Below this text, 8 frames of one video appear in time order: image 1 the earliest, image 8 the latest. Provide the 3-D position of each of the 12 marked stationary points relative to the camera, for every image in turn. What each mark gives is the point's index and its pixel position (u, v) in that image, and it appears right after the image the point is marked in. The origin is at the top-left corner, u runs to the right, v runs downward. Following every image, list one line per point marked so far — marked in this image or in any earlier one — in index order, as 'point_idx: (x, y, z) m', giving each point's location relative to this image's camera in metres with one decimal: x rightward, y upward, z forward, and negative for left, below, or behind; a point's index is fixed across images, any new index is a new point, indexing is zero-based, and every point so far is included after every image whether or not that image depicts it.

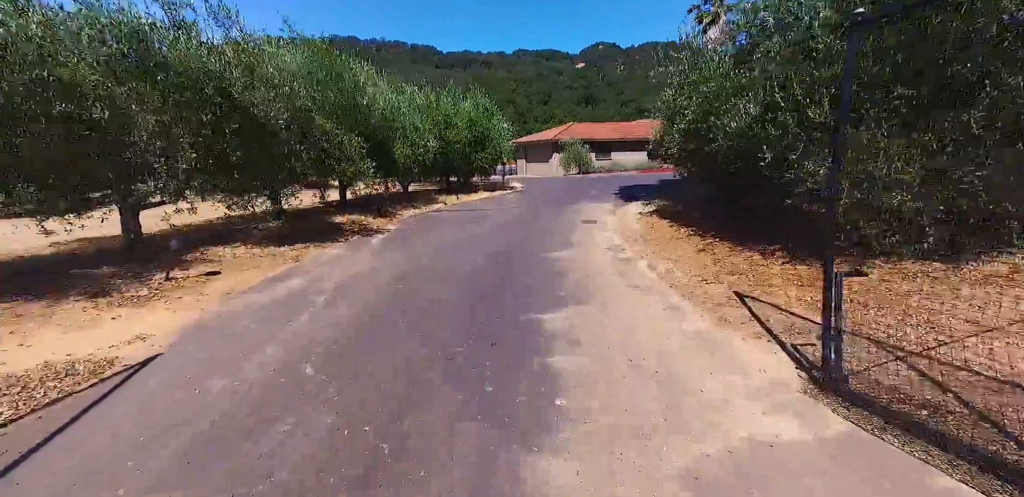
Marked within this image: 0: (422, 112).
0: (-2.3, +3.3, +11.3) m
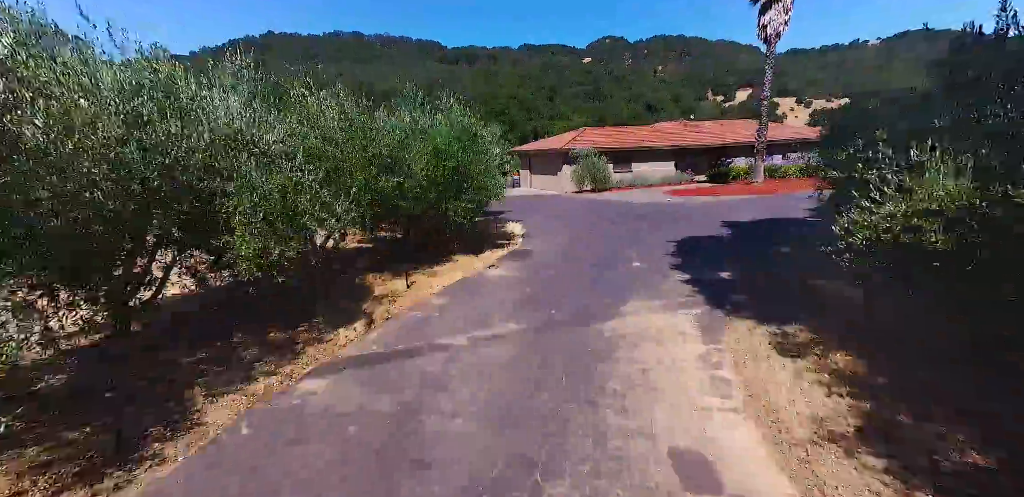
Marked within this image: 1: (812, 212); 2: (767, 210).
0: (-2.4, +1.7, +6.8) m
1: (+7.5, +0.9, +11.3) m
2: (+7.2, +1.0, +12.6) m
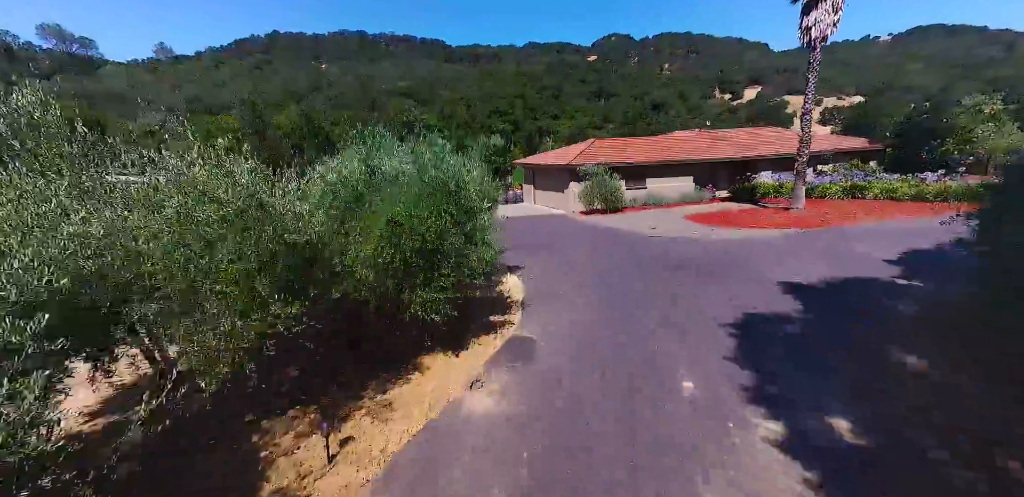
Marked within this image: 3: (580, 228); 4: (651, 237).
0: (-2.5, +0.4, +4.4) m
1: (+7.4, -0.4, +8.7) m
2: (+7.2, -0.2, +10.1) m
3: (+2.6, +0.8, +18.6) m
4: (+4.6, +0.4, +14.7) m
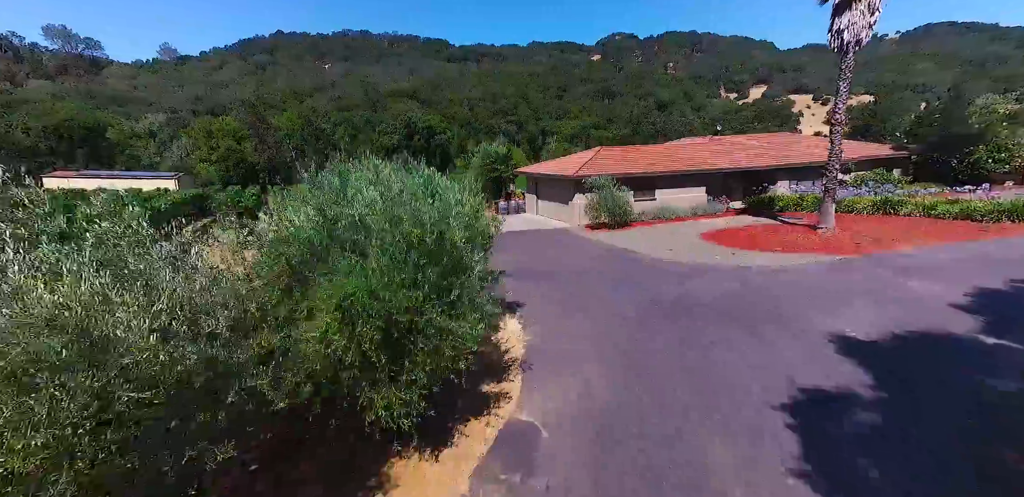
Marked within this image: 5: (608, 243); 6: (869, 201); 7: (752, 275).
0: (-2.6, -0.3, +3.0) m
1: (+7.4, -1.1, +7.3) m
2: (+7.2, -1.0, +8.6) m
3: (+2.7, +0.1, +17.2) m
4: (+4.6, -0.4, +13.3) m
5: (+3.6, +0.2, +18.0) m
6: (+13.6, +1.8, +17.0) m
7: (+6.2, -0.6, +11.6) m
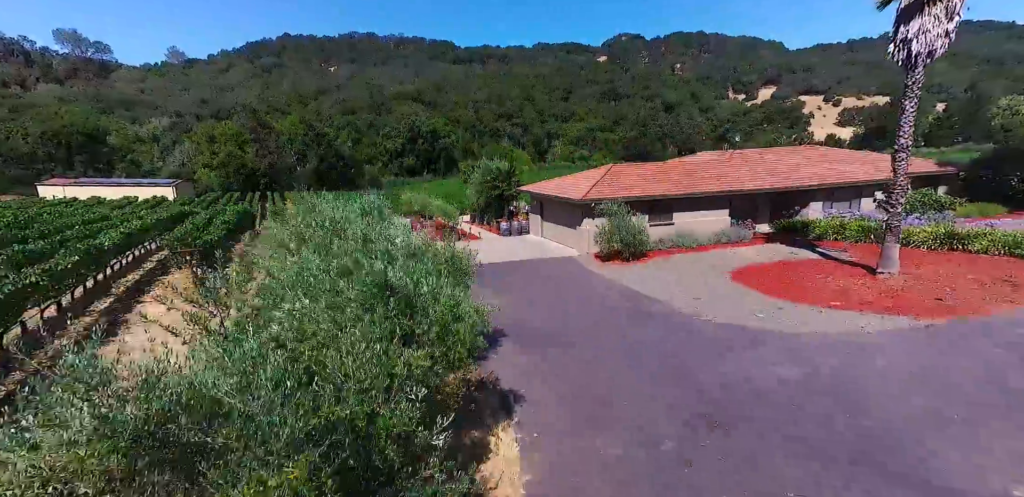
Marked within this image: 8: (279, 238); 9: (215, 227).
0: (-2.7, -1.6, +0.7) m
1: (+7.3, -2.4, +4.9) m
2: (+7.1, -2.3, +6.2) m
3: (+2.7, -1.2, +14.8) m
4: (+4.6, -1.7, +10.9) m
5: (+3.6, -1.1, +15.7) m
6: (+13.6, +0.5, +14.5) m
7: (+6.2, -1.9, +9.2) m
8: (-6.4, +0.3, +12.3) m
9: (-11.7, +0.8, +17.7) m
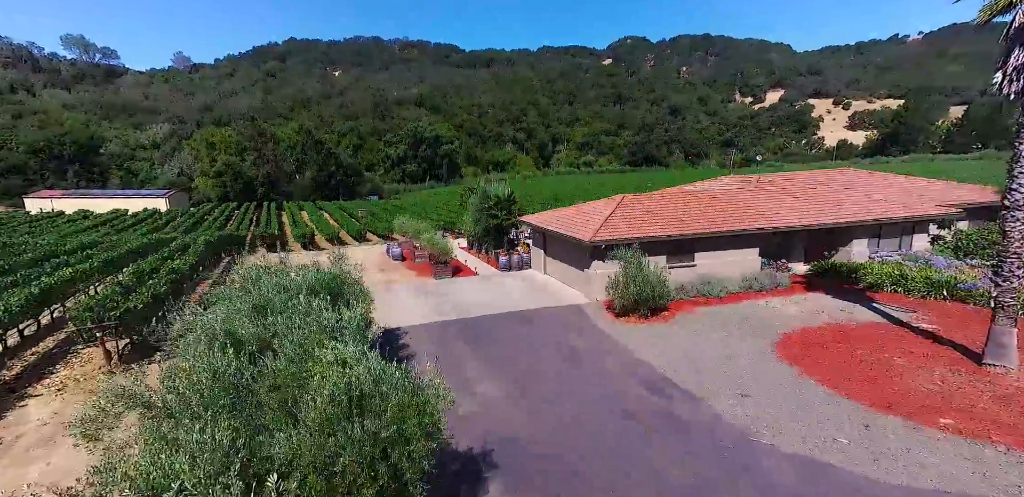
0: (-3.0, -3.3, -2.1) m
1: (+7.1, -4.2, +2.0) m
2: (+6.9, -4.0, +3.3) m
3: (+2.6, -3.0, +12.0) m
4: (+4.5, -3.5, +8.1) m
5: (+3.5, -2.9, +12.8) m
6: (+13.5, -1.3, +11.5) m
7: (+6.0, -3.7, +6.3) m
8: (-6.6, -1.5, +9.6) m
9: (-11.8, -1.0, +15.0) m
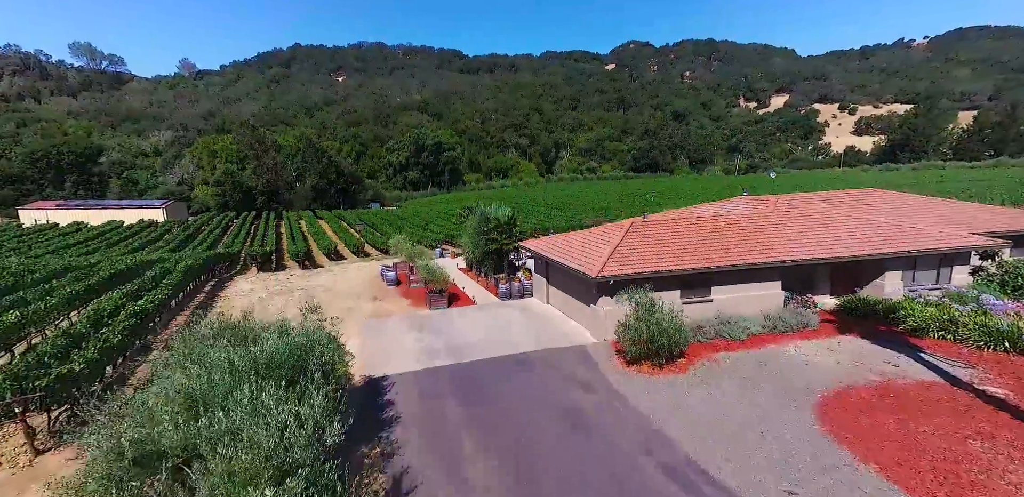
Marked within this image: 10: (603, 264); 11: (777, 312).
0: (-3.2, -4.4, -3.7) m
1: (+7.0, -5.3, +0.3) m
2: (+6.8, -5.1, +1.6) m
3: (+2.5, -4.2, +10.3) m
4: (+4.4, -4.6, +6.4) m
5: (+3.4, -4.1, +11.1) m
6: (+13.4, -2.5, +9.8) m
7: (+5.9, -4.8, +4.6) m
8: (-6.6, -2.7, +8.0) m
9: (-11.9, -2.2, +13.5) m
10: (+3.3, -0.6, +15.6) m
11: (+9.8, -2.3, +16.4) m
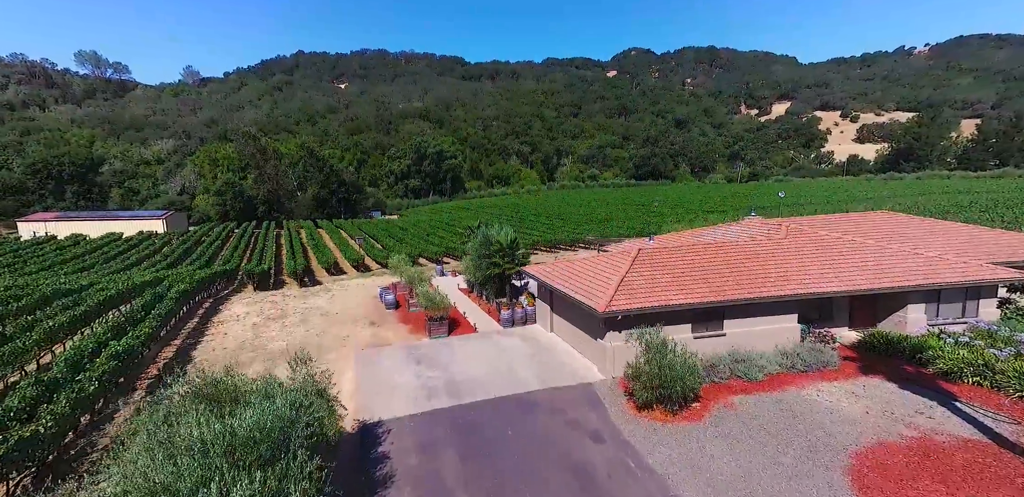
0: (-3.1, -5.3, -4.6) m
1: (+7.0, -6.2, -0.6) m
2: (+6.8, -6.1, +0.7) m
3: (+2.6, -5.3, +9.4) m
4: (+4.4, -5.6, +5.5) m
5: (+3.5, -5.2, +10.2) m
6: (+13.5, -3.6, +8.9) m
7: (+5.9, -5.8, +3.7) m
8: (-6.6, -3.7, +7.2) m
9: (-11.8, -3.3, +12.7) m
10: (+3.4, -1.7, +14.8) m
11: (+9.9, -3.5, +15.5) m
